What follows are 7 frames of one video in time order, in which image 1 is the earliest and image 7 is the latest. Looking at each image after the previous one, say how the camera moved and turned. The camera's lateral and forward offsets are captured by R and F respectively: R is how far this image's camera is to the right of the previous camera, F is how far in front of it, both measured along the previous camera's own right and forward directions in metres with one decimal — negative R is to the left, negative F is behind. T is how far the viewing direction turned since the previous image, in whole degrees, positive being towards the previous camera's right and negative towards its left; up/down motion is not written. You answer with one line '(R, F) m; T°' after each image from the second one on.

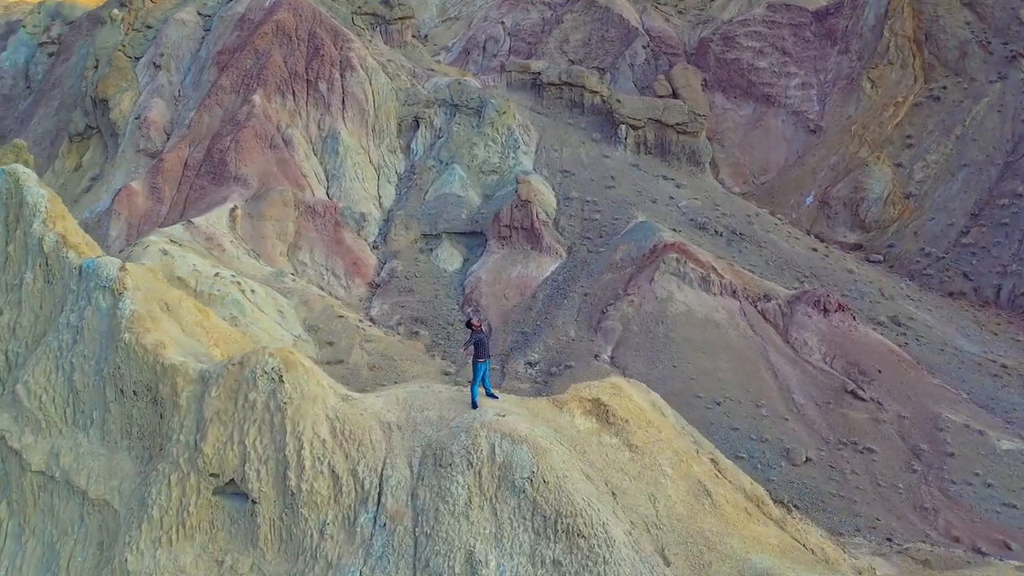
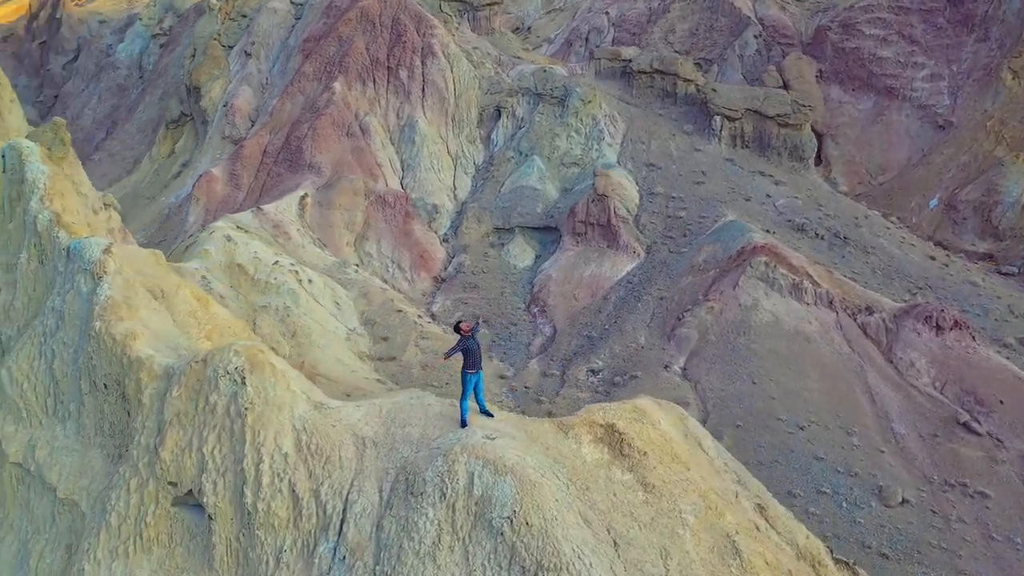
(+1.3, +1.8) m; -8°
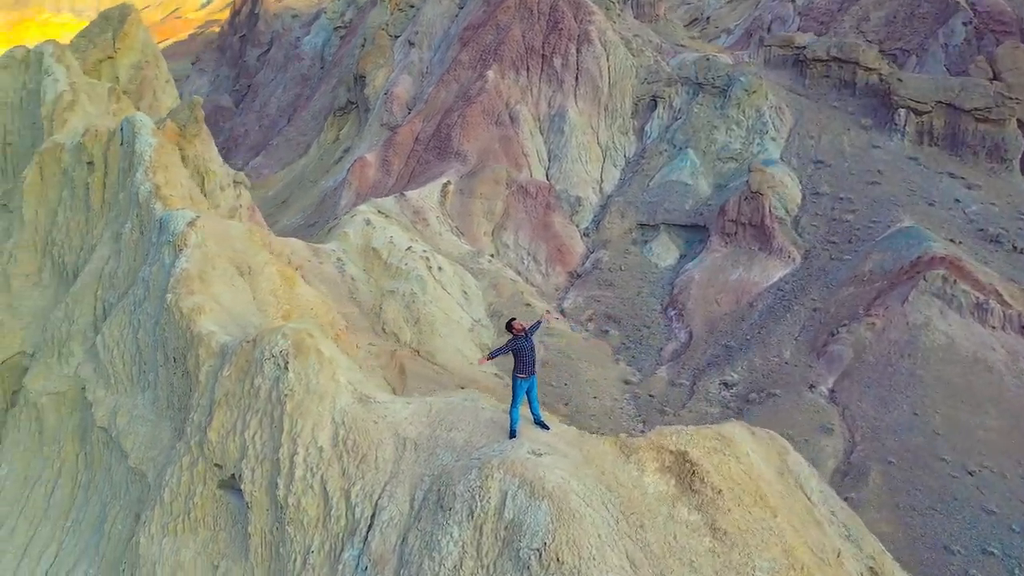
(+1.1, +1.3) m; -12°
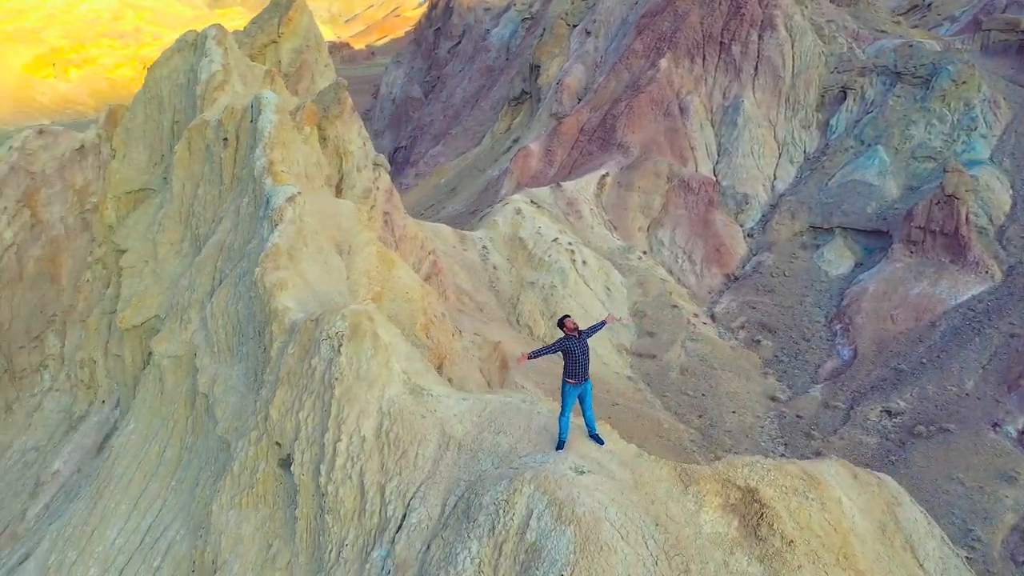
(+1.2, +1.0) m; -13°
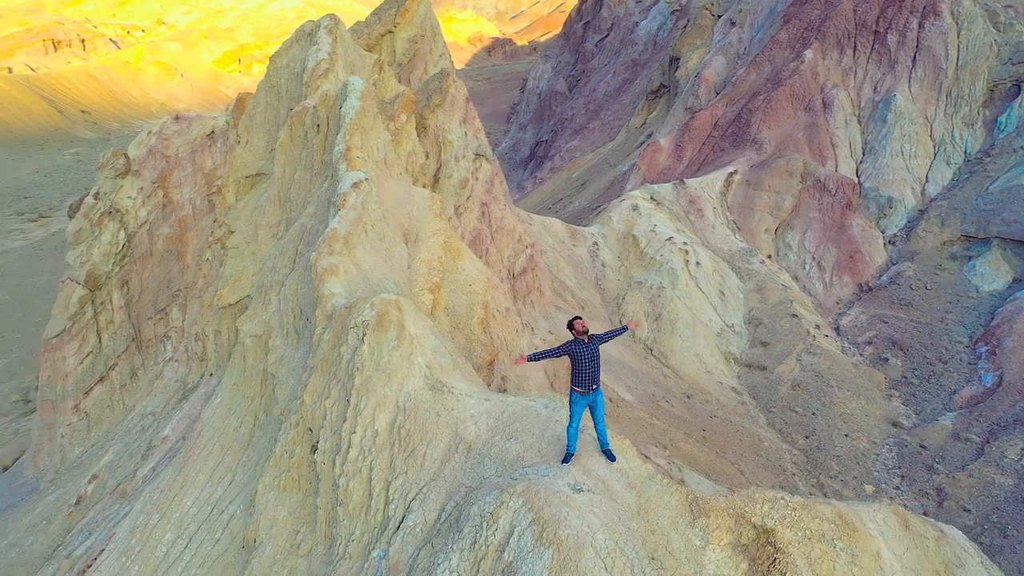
(+1.2, +0.7) m; -11°
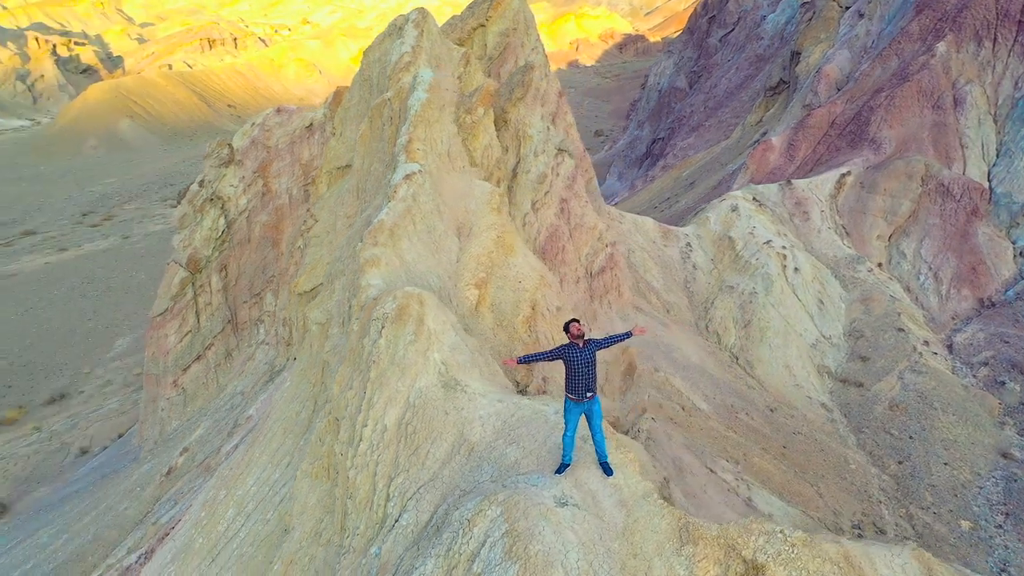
(+1.0, +0.4) m; -9°
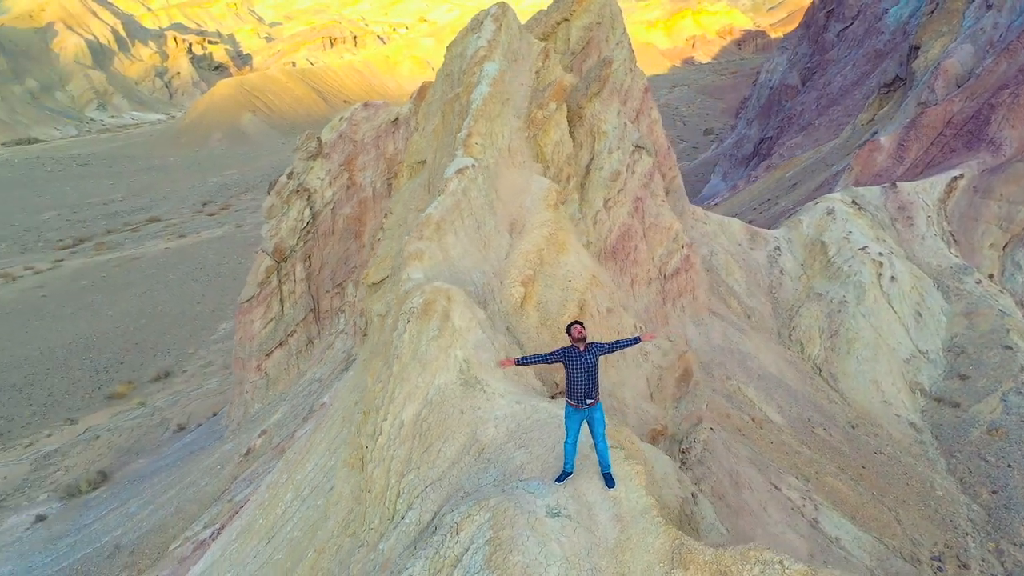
(+0.8, +0.3) m; -8°
